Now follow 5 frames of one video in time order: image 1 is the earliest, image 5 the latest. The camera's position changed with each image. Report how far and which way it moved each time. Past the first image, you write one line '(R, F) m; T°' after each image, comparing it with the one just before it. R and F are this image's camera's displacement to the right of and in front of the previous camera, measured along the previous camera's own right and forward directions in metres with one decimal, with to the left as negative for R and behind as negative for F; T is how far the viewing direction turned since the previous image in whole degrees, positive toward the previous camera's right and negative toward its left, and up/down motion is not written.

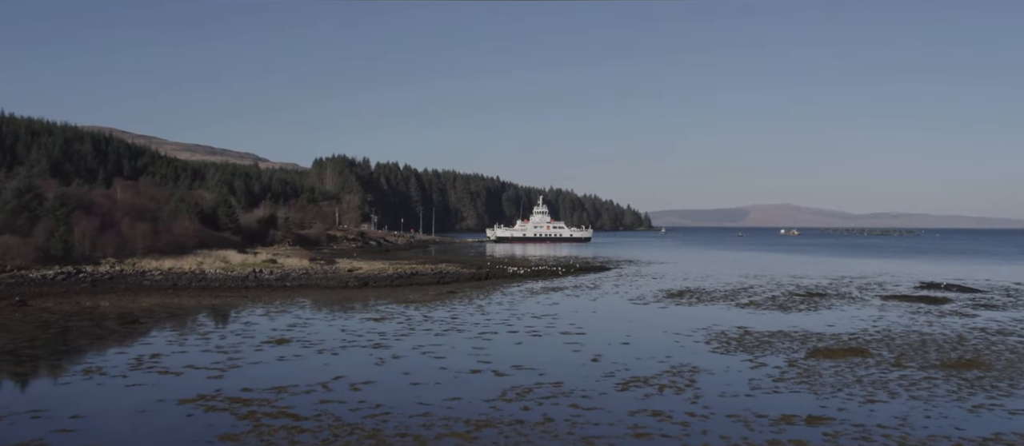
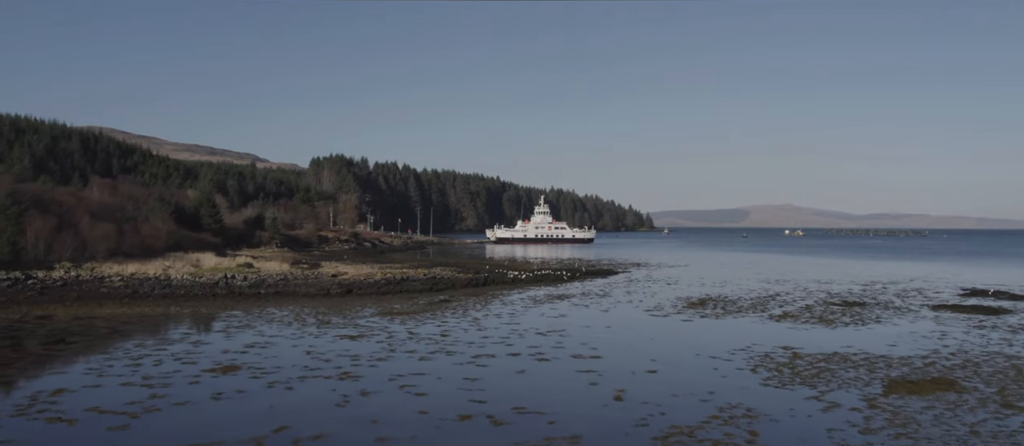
(0.0, +4.1) m; 0°
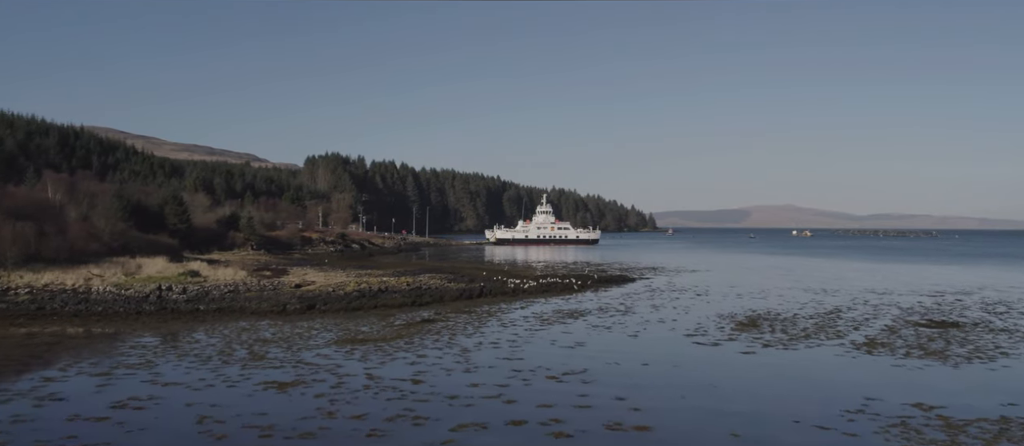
(0.0, +7.0) m; 0°
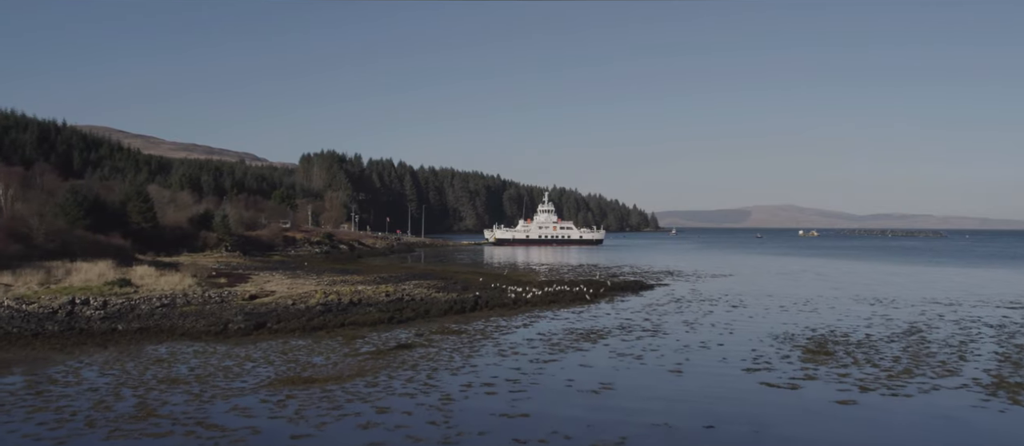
(0.0, +5.9) m; 0°
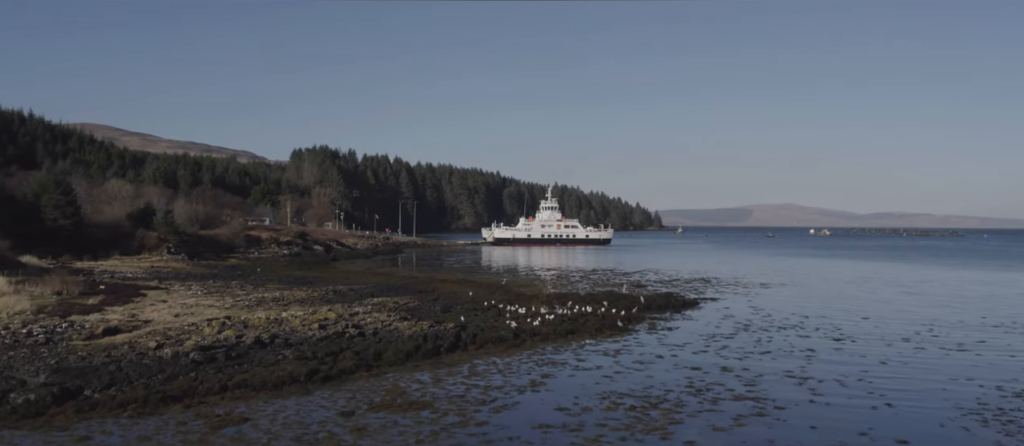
(0.0, +10.0) m; 0°
